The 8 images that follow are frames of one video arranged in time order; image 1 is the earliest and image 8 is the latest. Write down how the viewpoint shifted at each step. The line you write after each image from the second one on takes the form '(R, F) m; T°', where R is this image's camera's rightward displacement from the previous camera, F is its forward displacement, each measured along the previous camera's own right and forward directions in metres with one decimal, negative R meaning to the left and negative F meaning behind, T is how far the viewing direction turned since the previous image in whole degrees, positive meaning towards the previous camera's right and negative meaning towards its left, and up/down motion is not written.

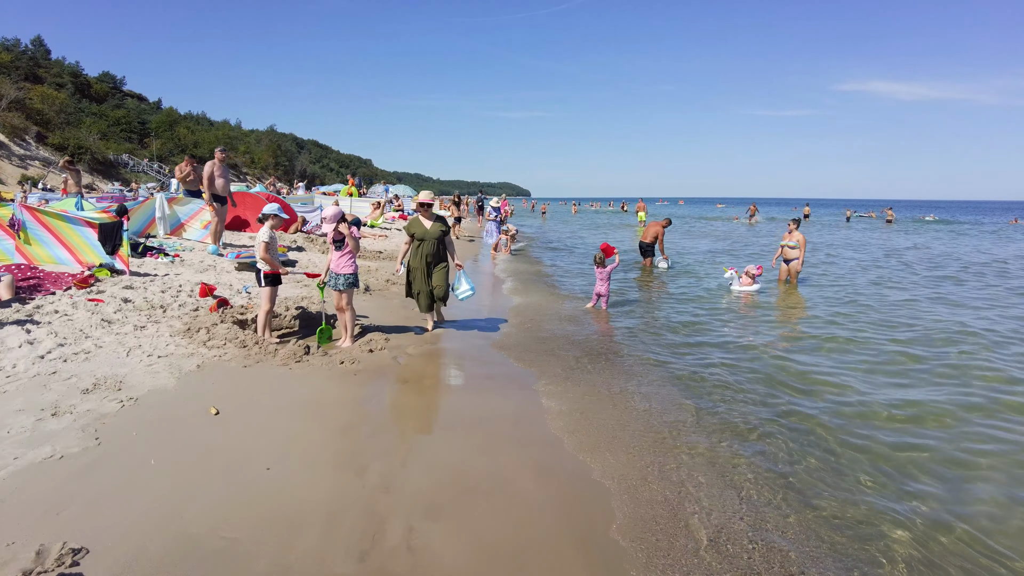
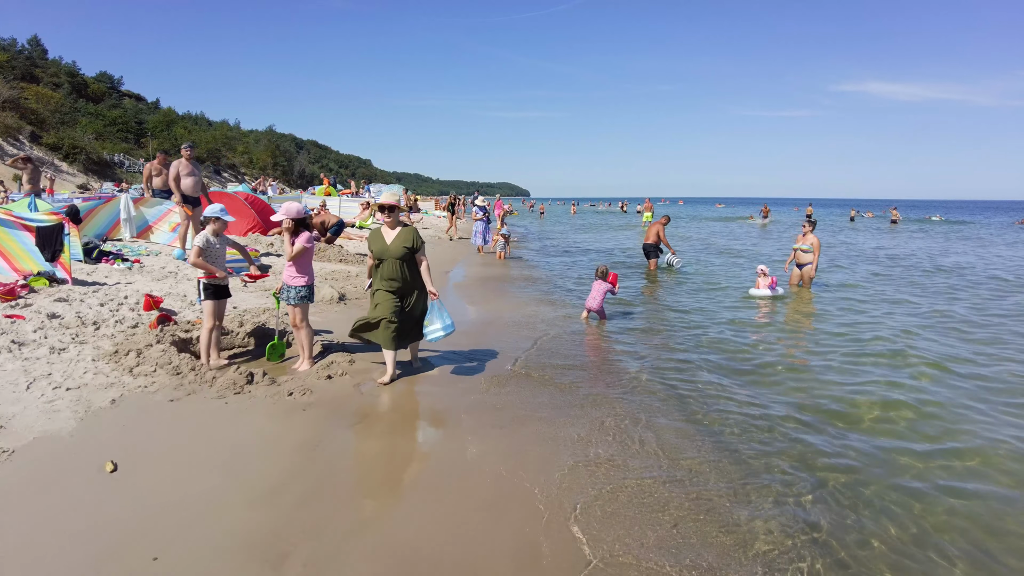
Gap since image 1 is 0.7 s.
(+0.1, +0.9) m; 0°
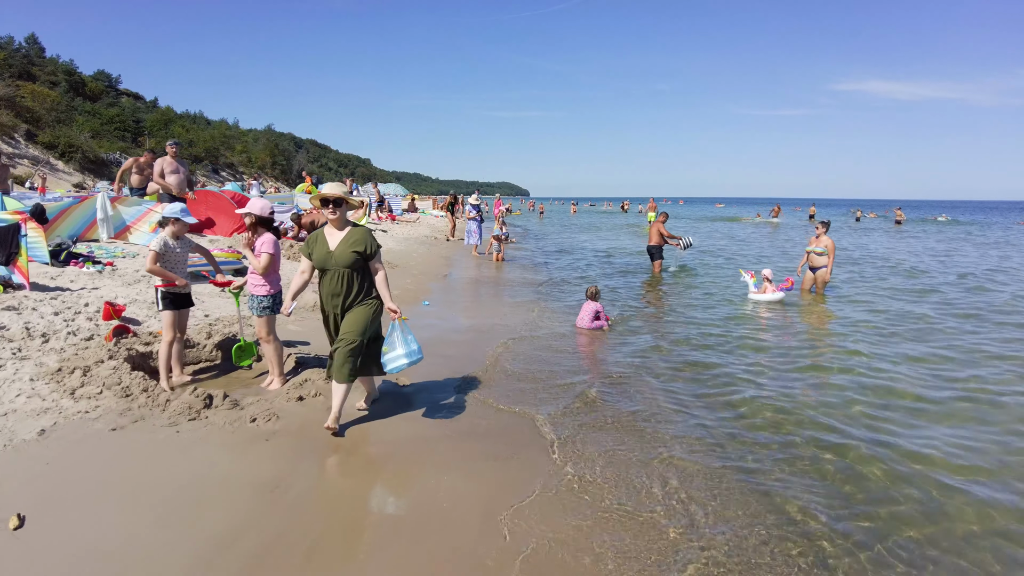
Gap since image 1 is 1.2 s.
(0.0, +0.6) m; 0°
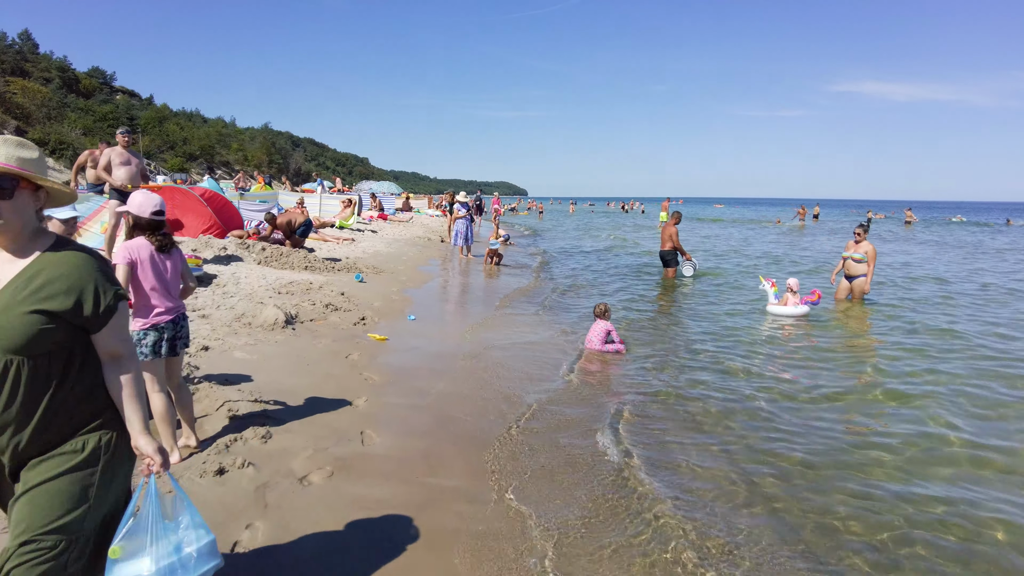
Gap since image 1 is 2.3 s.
(0.0, +1.3) m; 0°
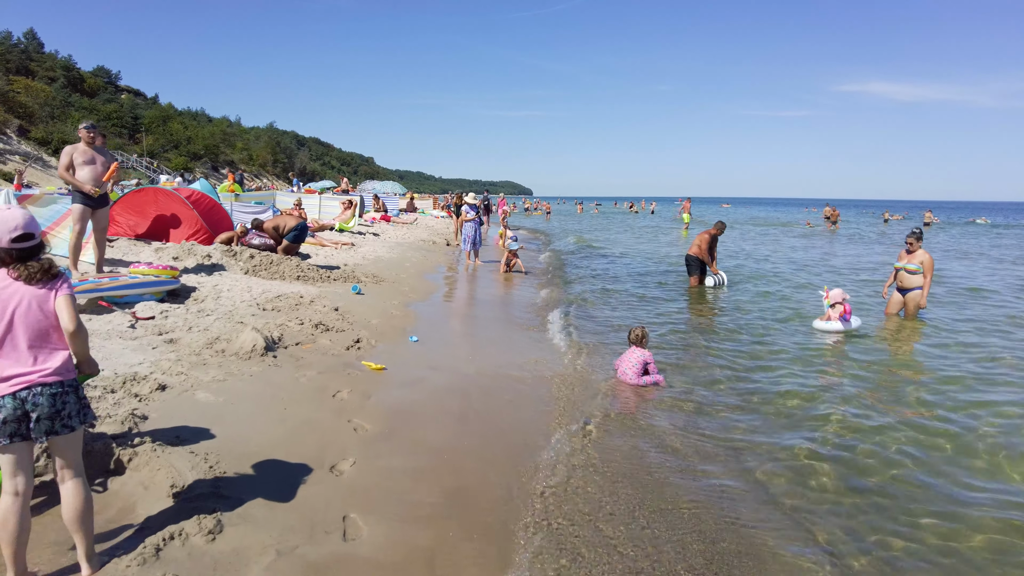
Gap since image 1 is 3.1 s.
(-0.1, +1.0) m; 0°
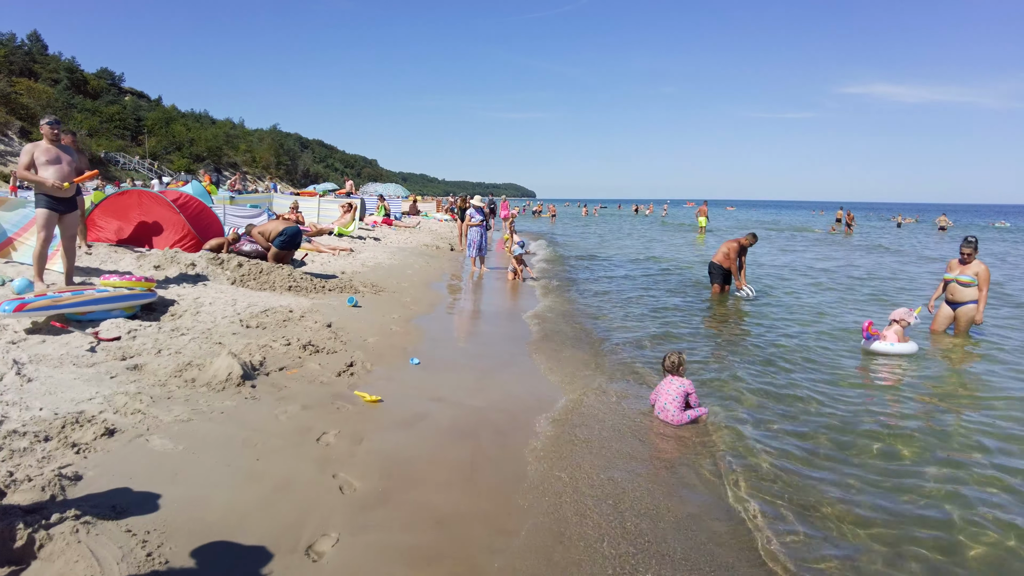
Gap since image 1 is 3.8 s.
(-0.1, +0.8) m; 0°
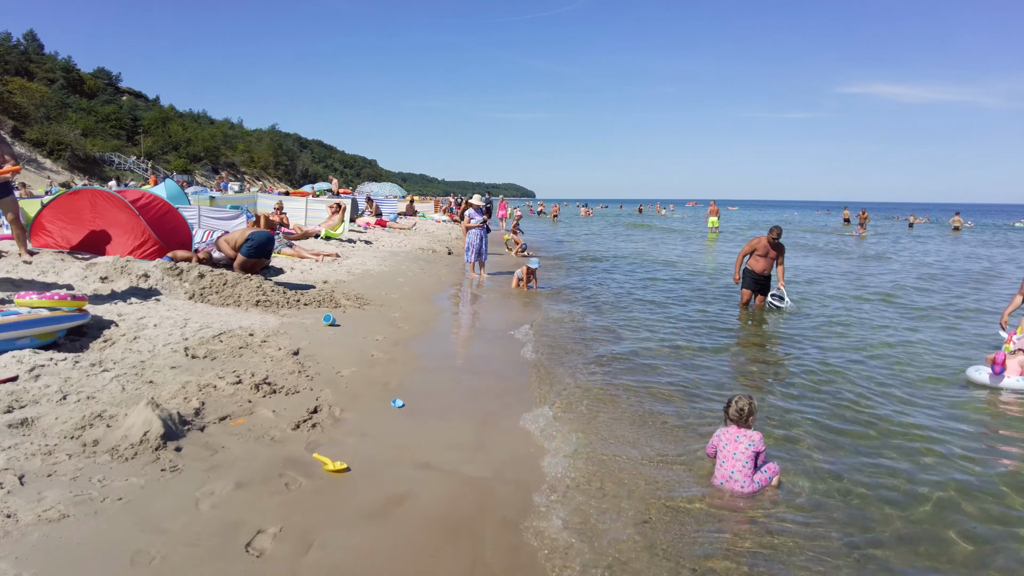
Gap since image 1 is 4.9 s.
(-0.1, +1.2) m; 0°
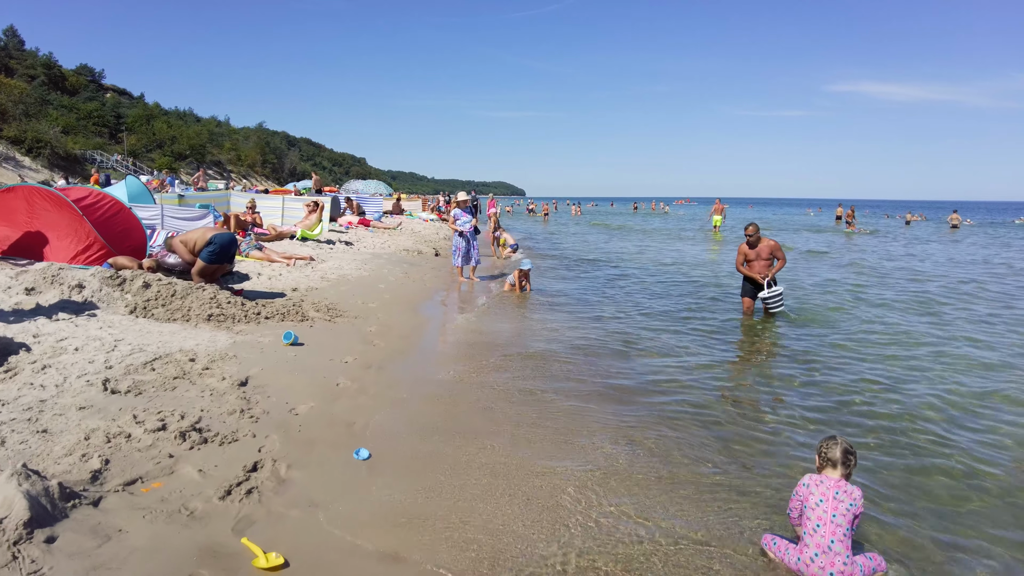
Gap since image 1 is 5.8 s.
(0.0, +1.0) m; +1°
